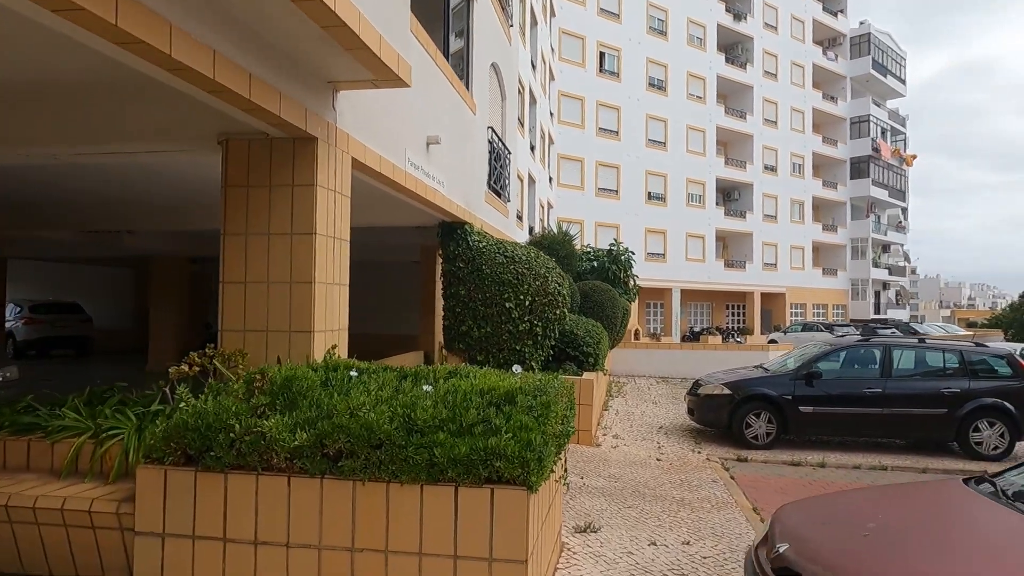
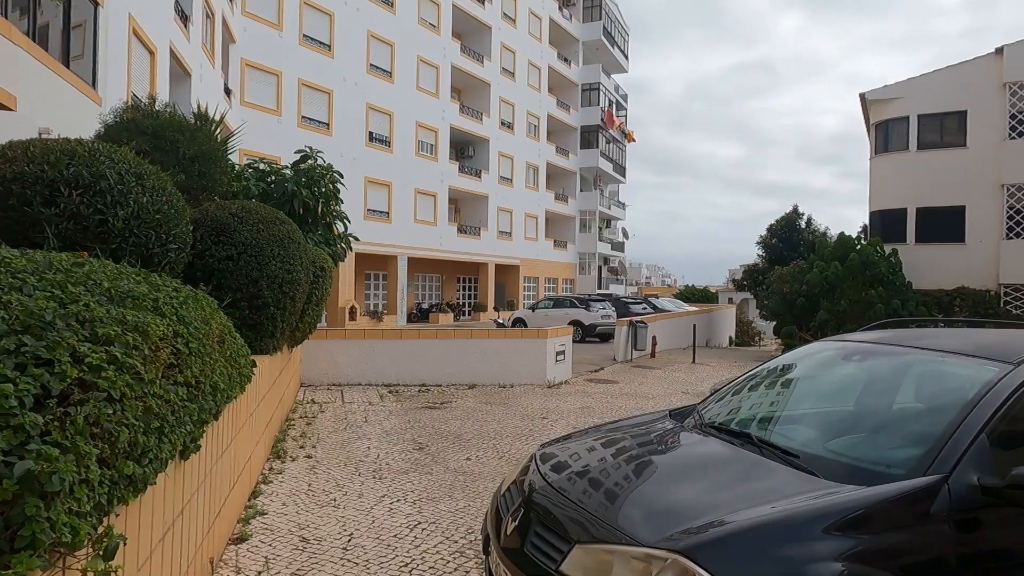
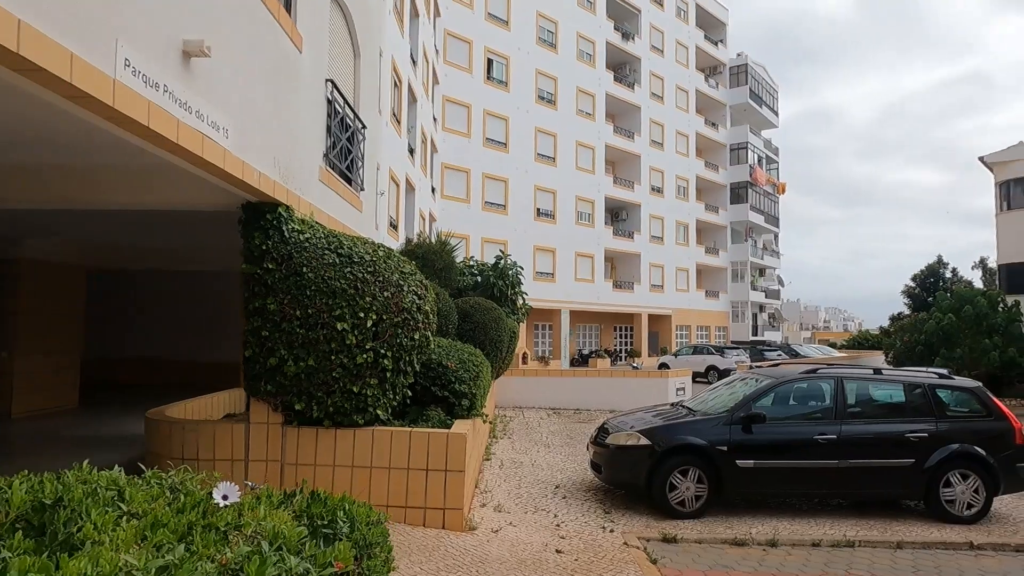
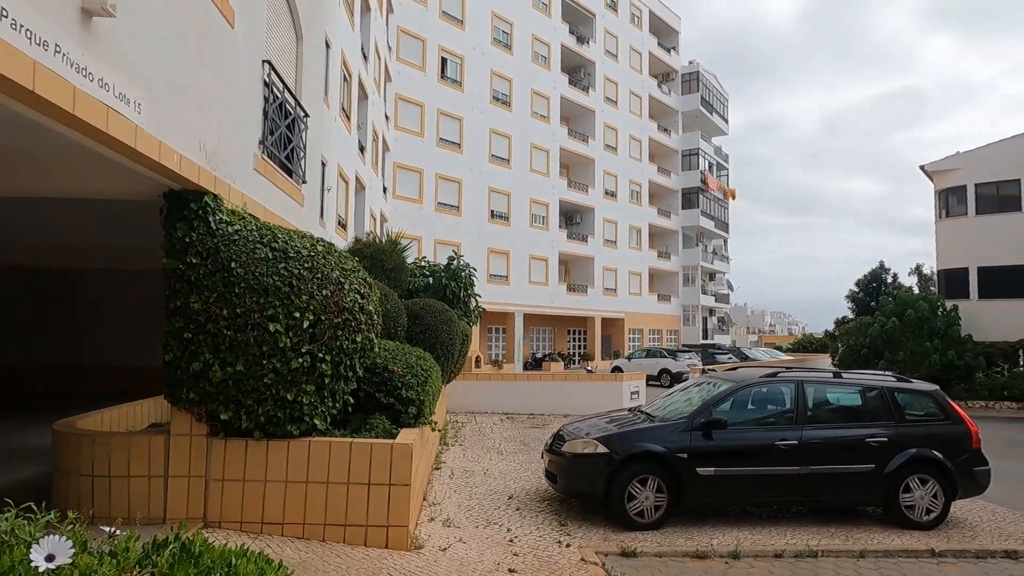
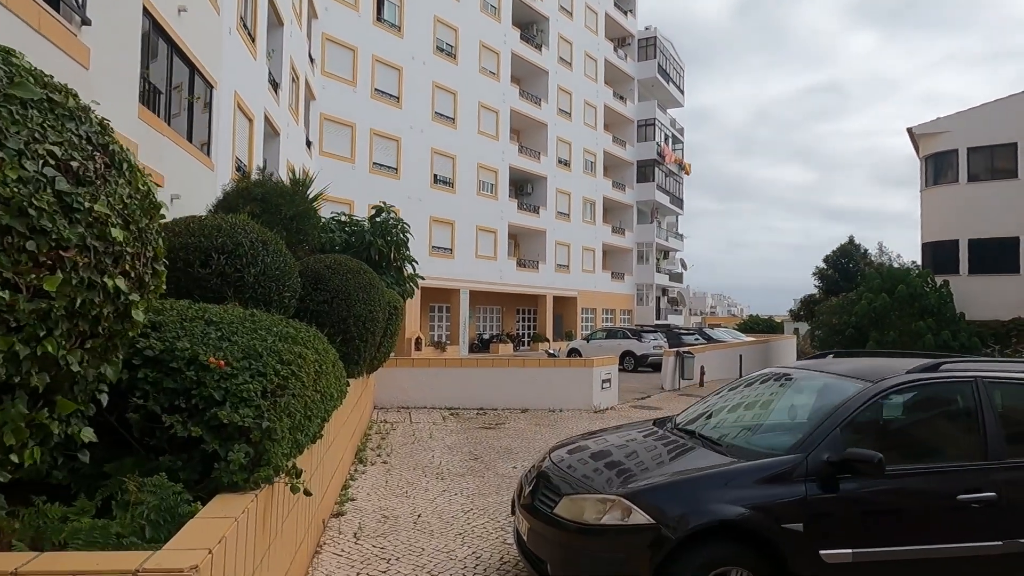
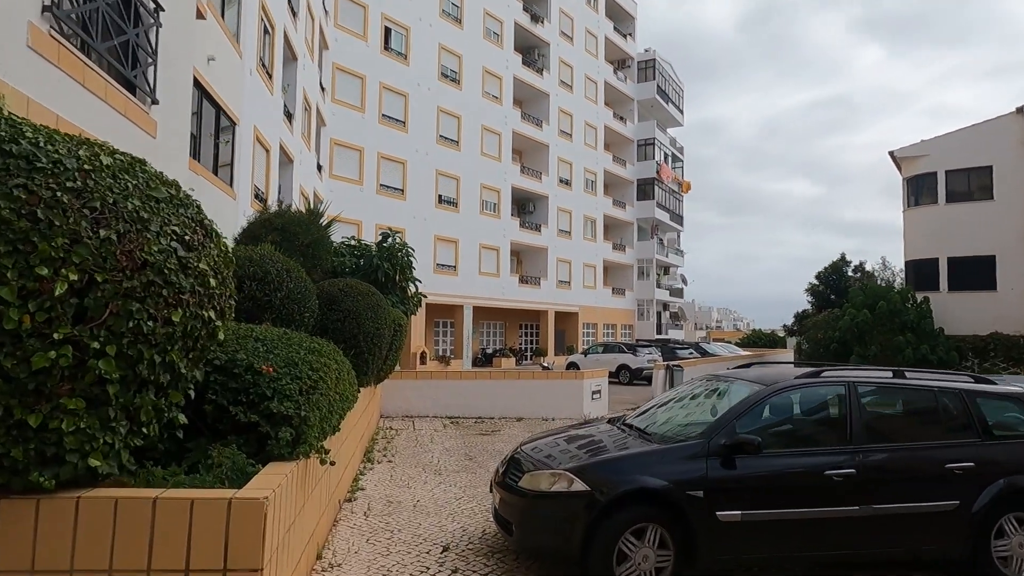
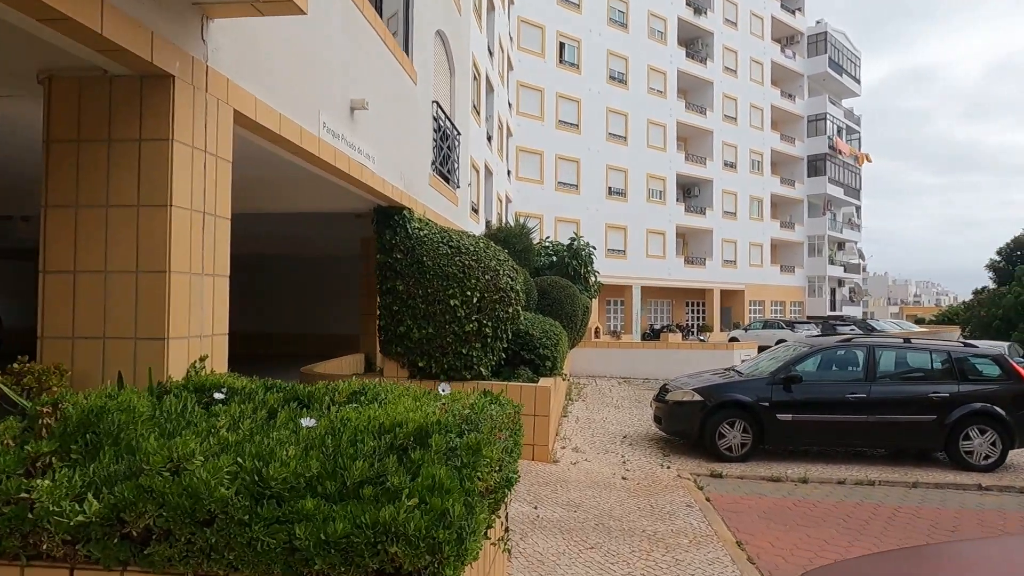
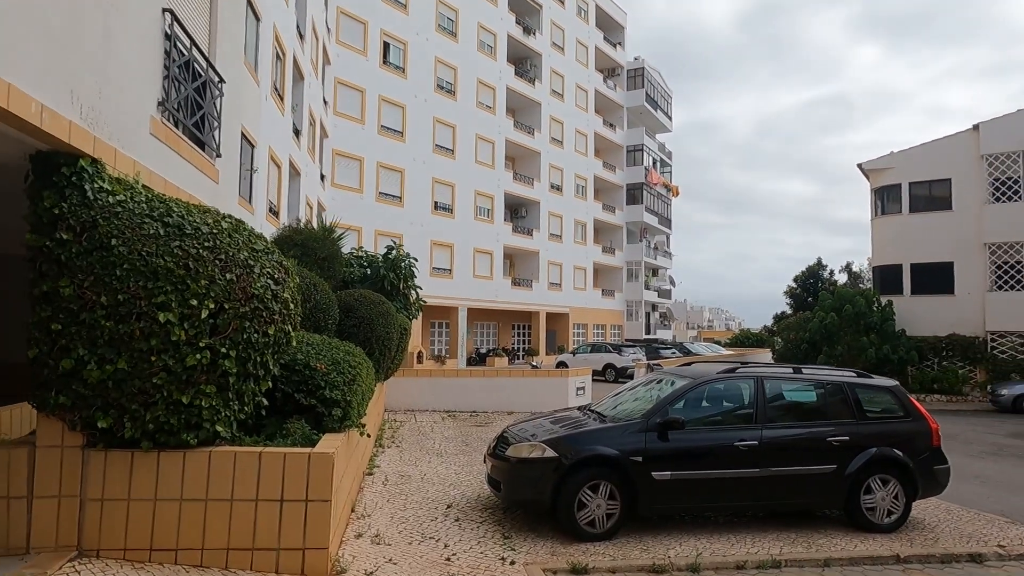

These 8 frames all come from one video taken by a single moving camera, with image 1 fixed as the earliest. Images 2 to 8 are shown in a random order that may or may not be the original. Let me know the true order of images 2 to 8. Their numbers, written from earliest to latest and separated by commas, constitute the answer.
7, 3, 4, 8, 6, 5, 2
